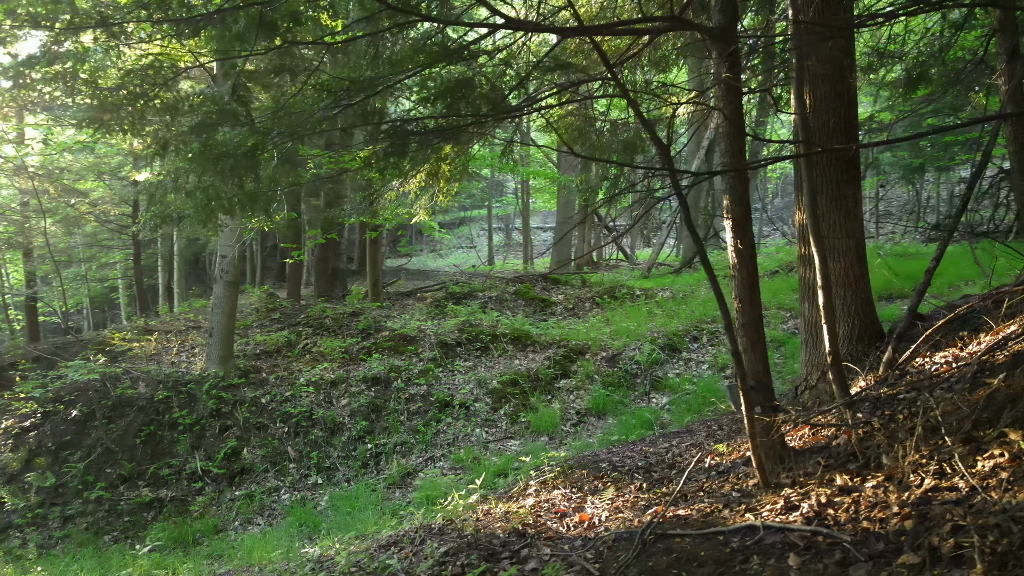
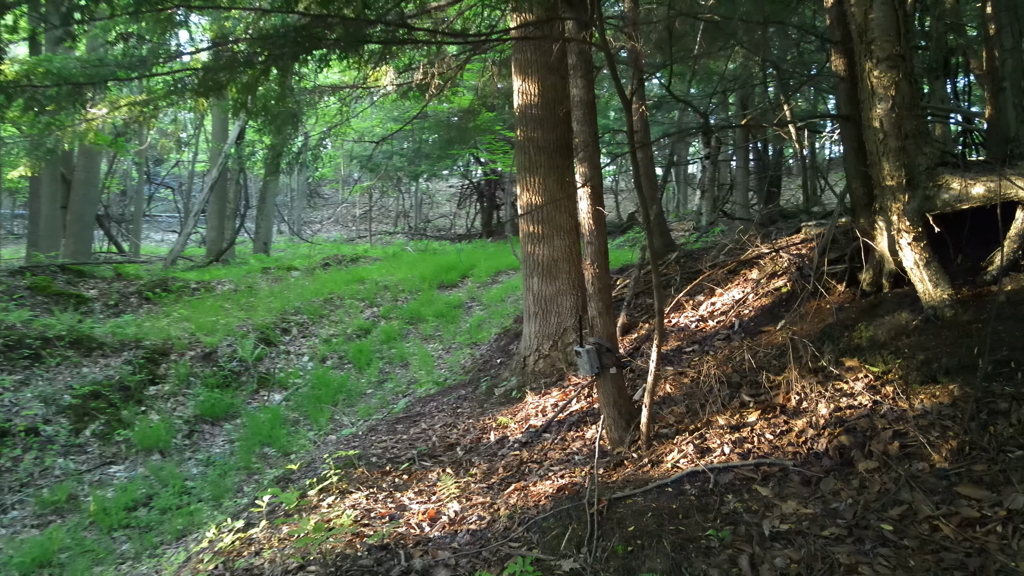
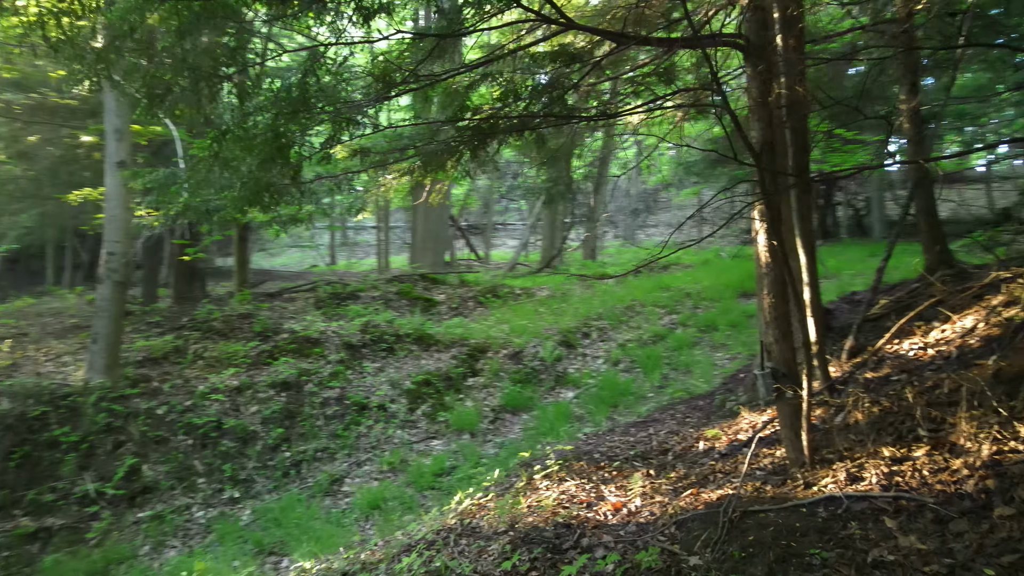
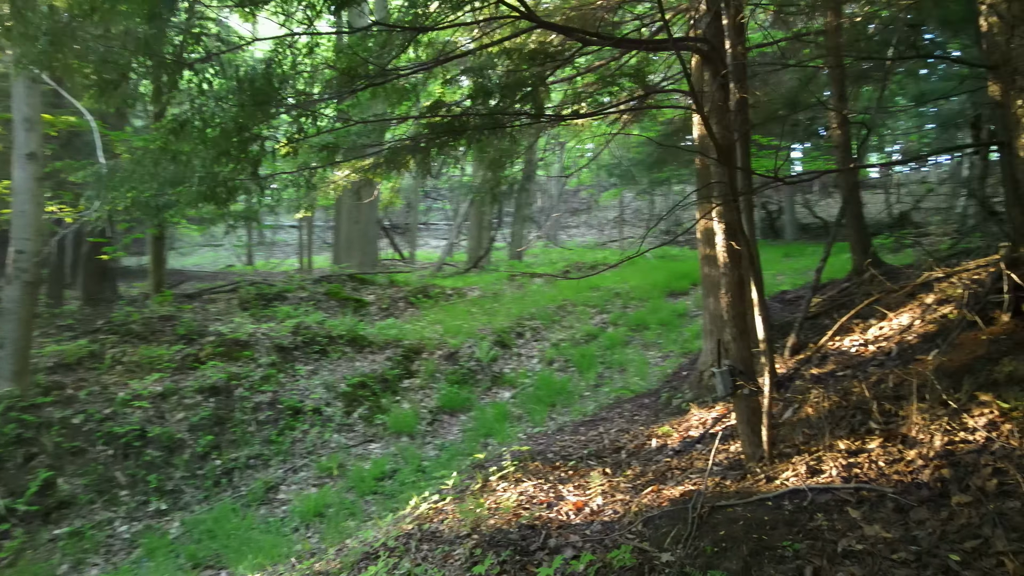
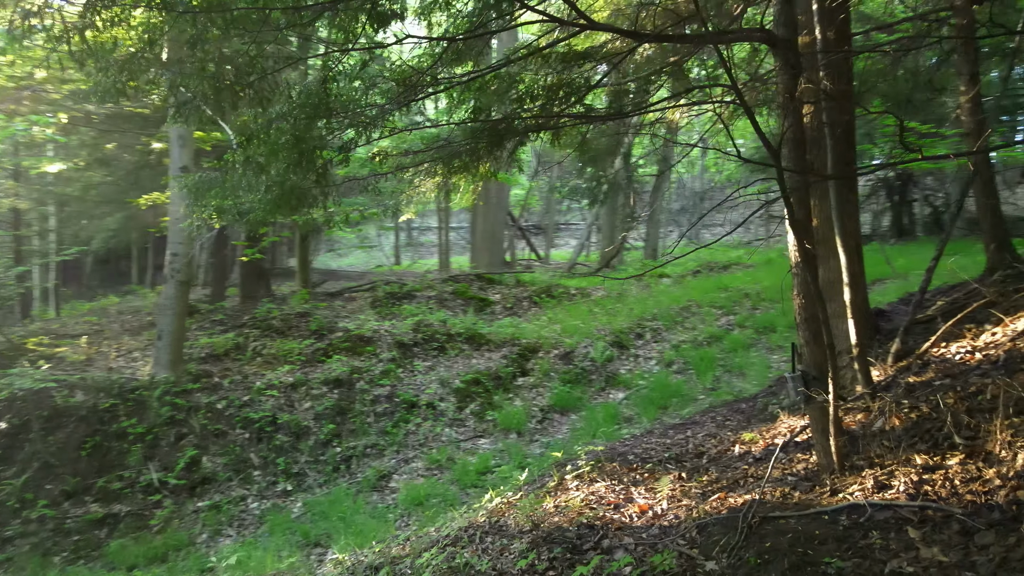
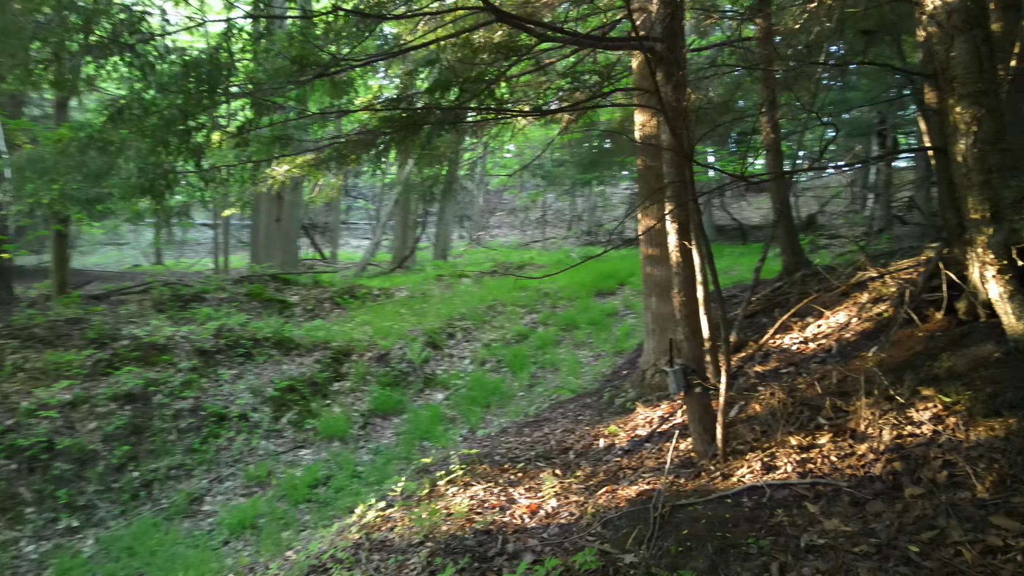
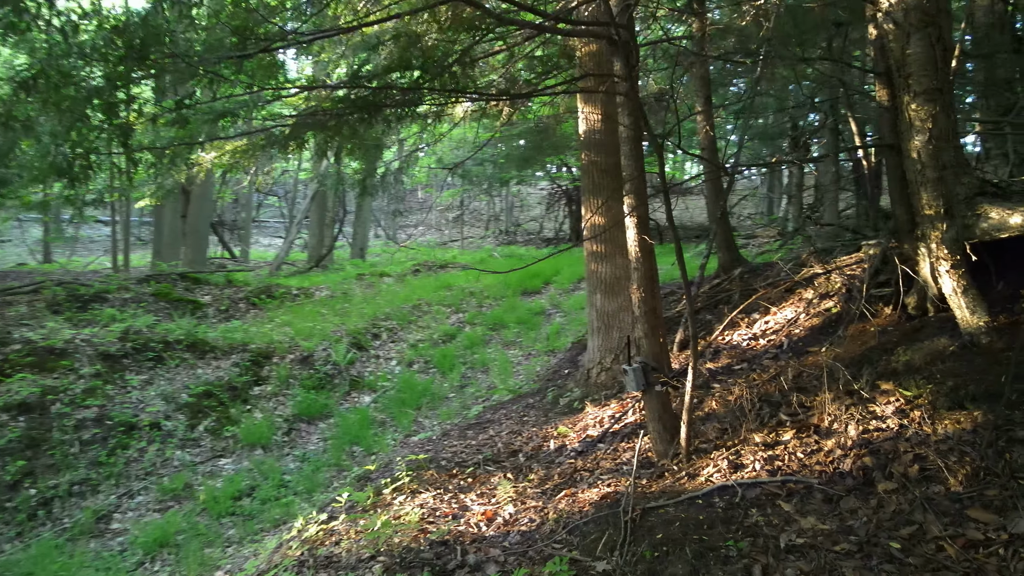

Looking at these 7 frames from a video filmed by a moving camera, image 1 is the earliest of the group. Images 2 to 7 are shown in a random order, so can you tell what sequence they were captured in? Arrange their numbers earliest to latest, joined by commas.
5, 3, 4, 6, 7, 2
